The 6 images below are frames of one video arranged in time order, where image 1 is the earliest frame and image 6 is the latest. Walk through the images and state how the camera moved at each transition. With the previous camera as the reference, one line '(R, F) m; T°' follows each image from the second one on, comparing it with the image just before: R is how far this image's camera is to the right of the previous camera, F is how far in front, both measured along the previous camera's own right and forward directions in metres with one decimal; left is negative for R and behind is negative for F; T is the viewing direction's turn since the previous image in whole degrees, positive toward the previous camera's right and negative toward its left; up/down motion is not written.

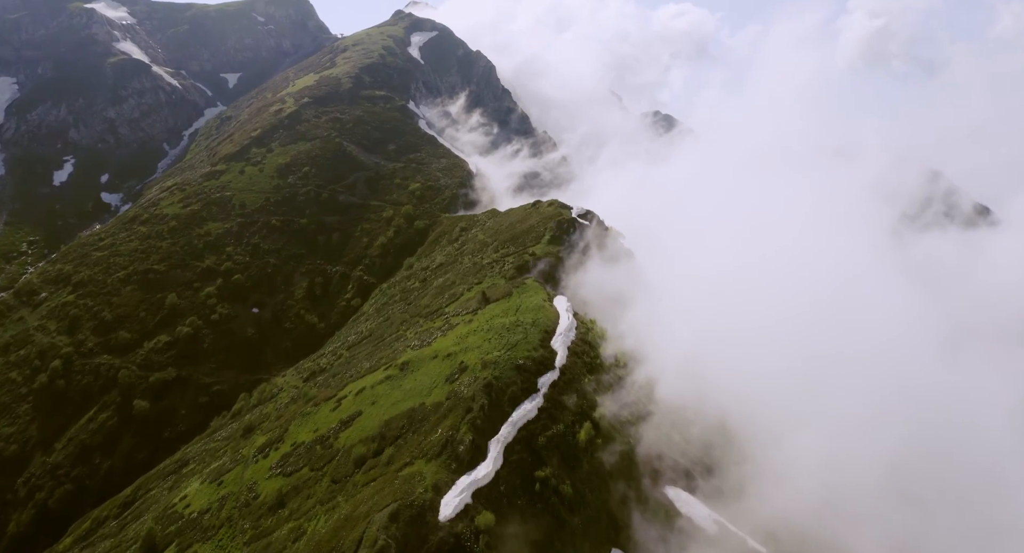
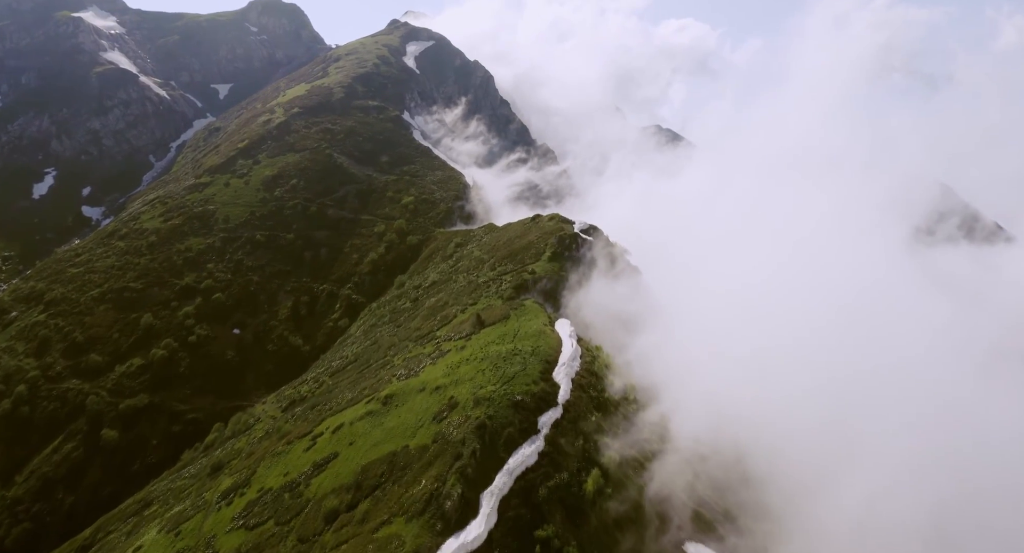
(+0.3, +8.6) m; 0°
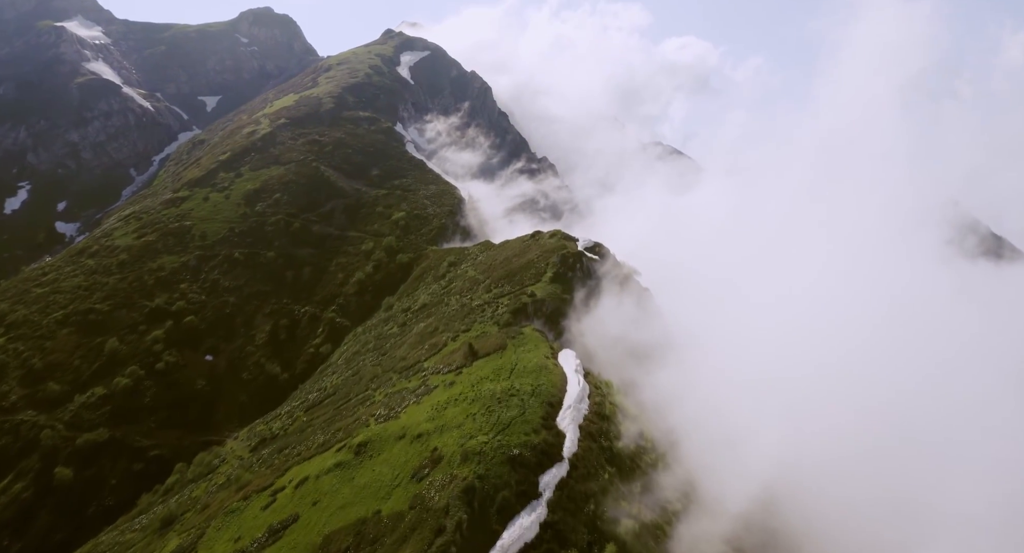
(+0.3, +10.4) m; 0°
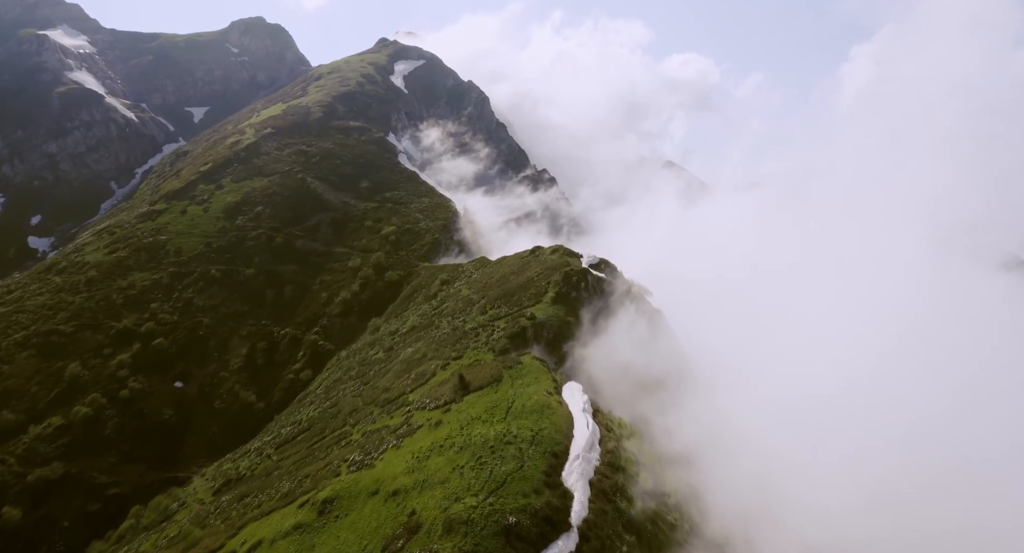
(+0.2, +9.5) m; 0°
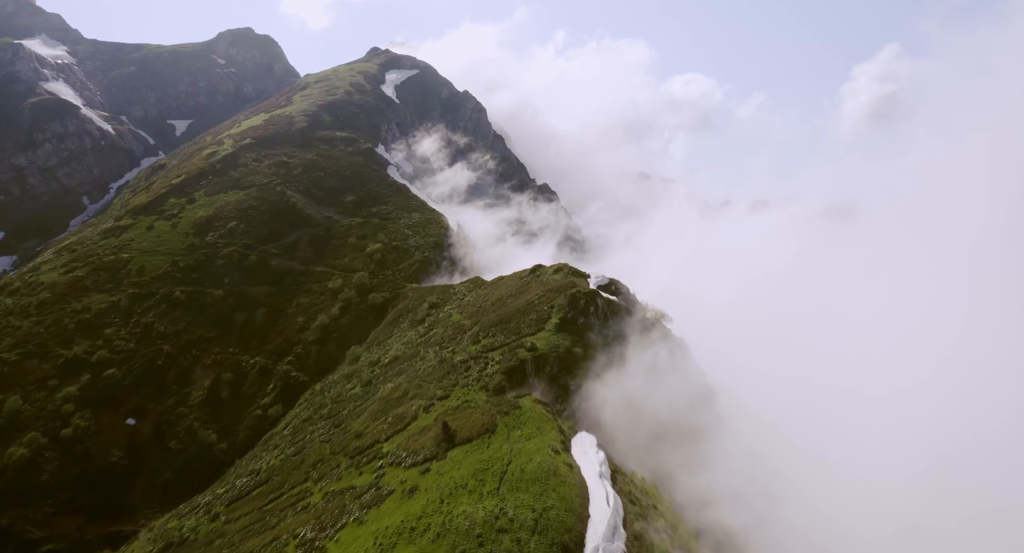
(+0.2, +12.1) m; 0°
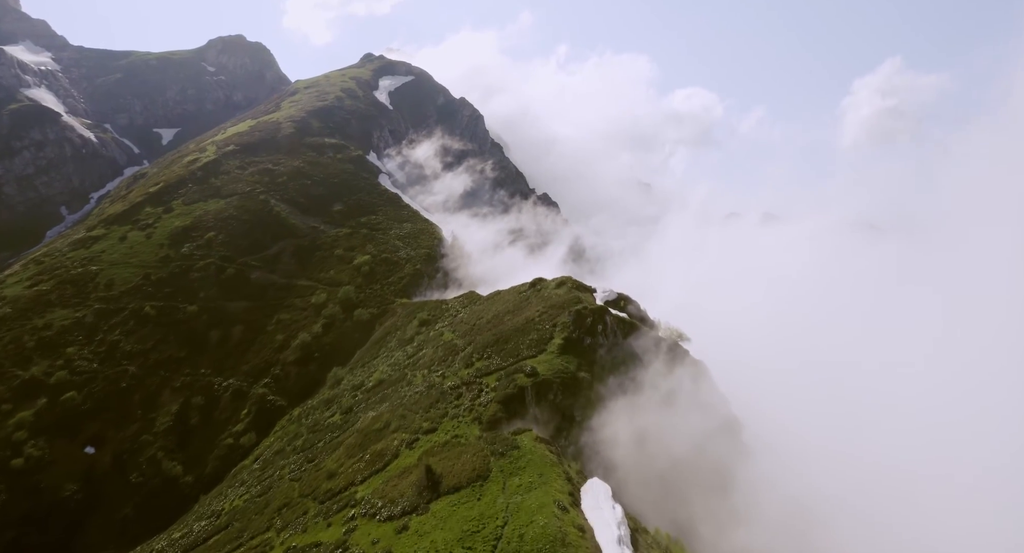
(+0.2, +8.3) m; 0°
